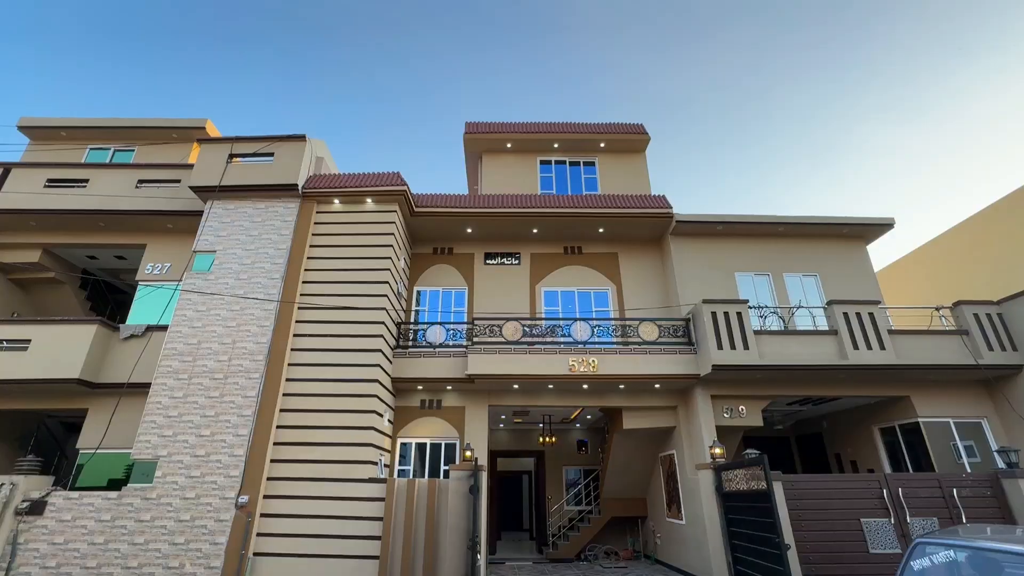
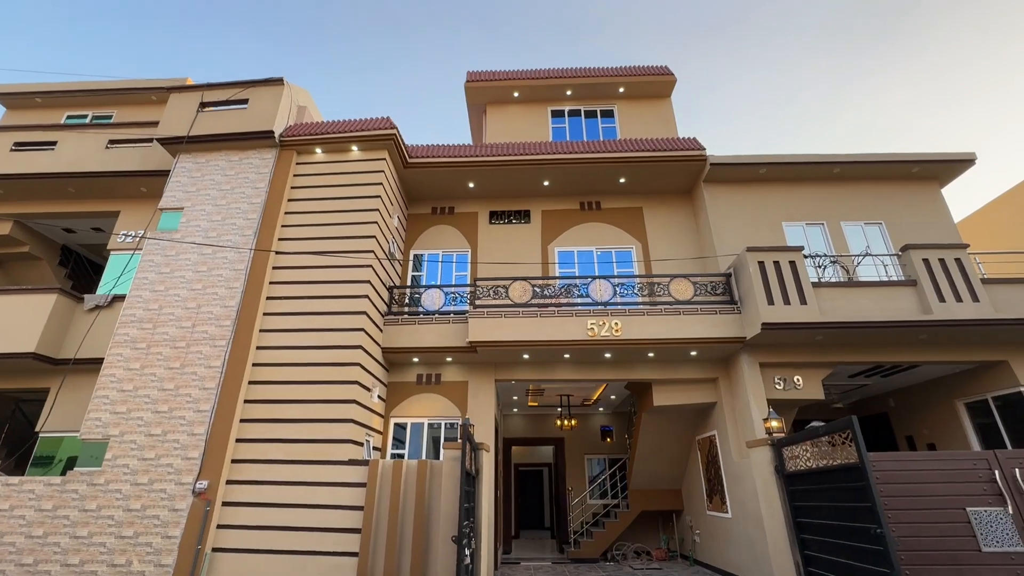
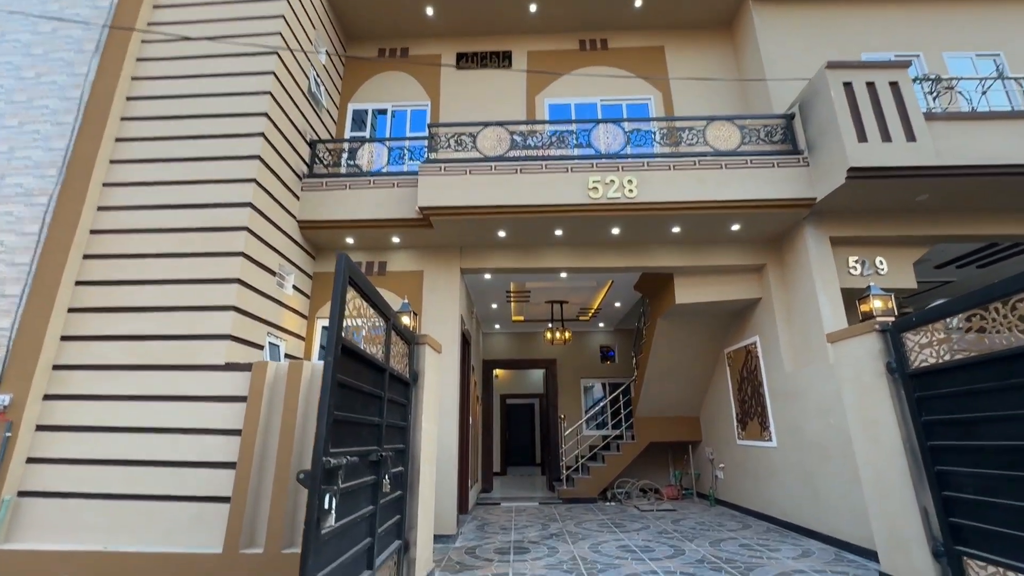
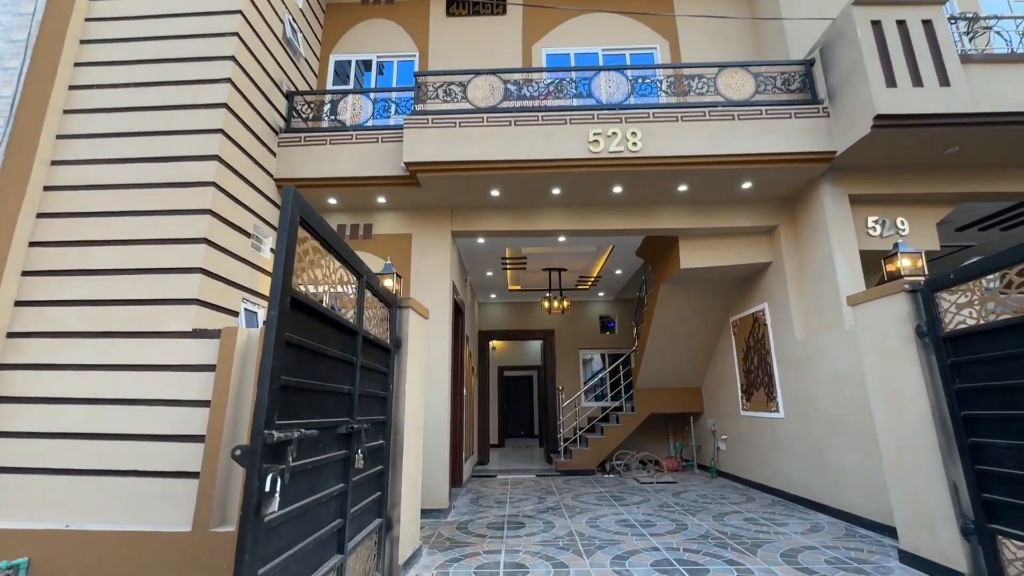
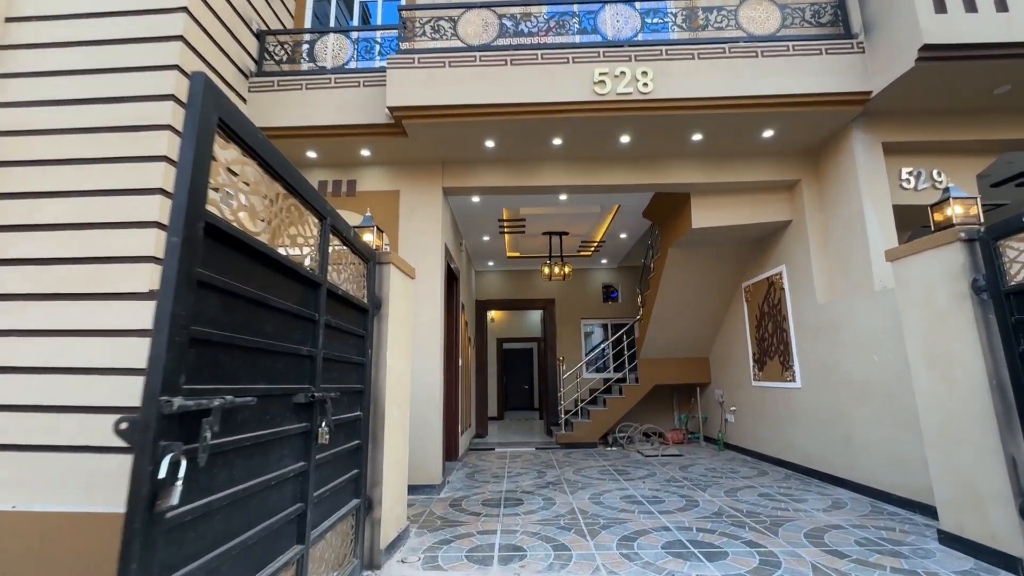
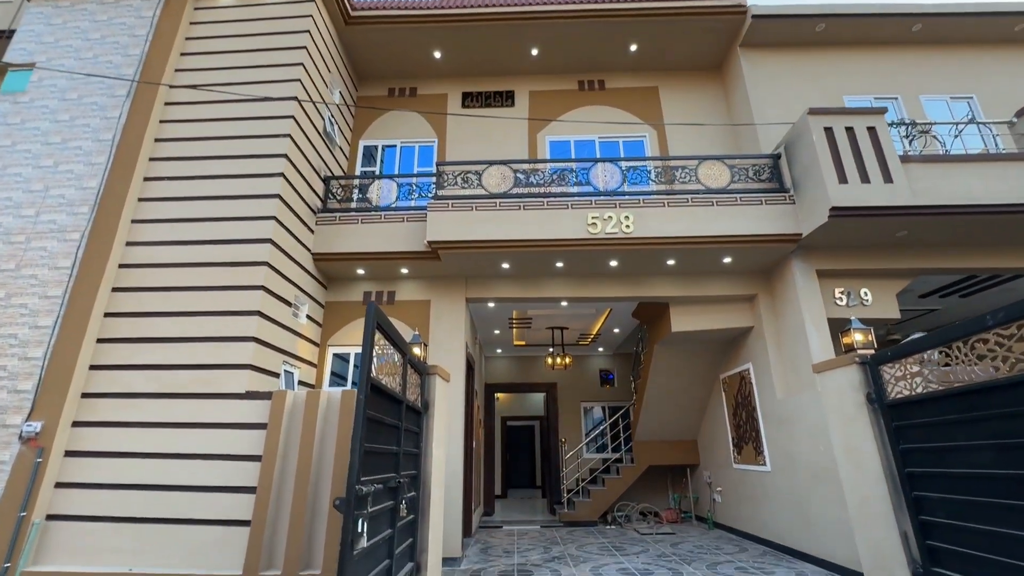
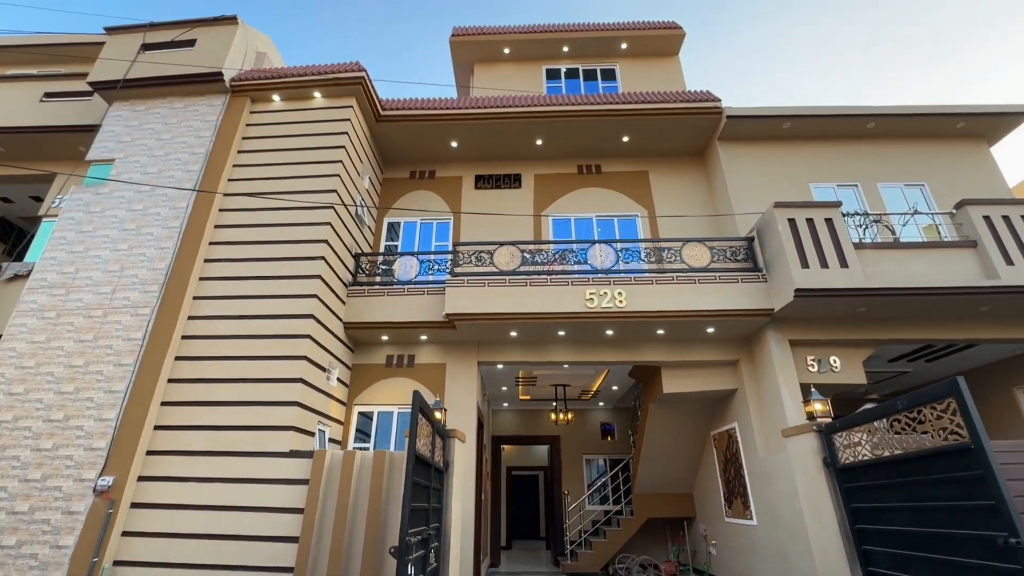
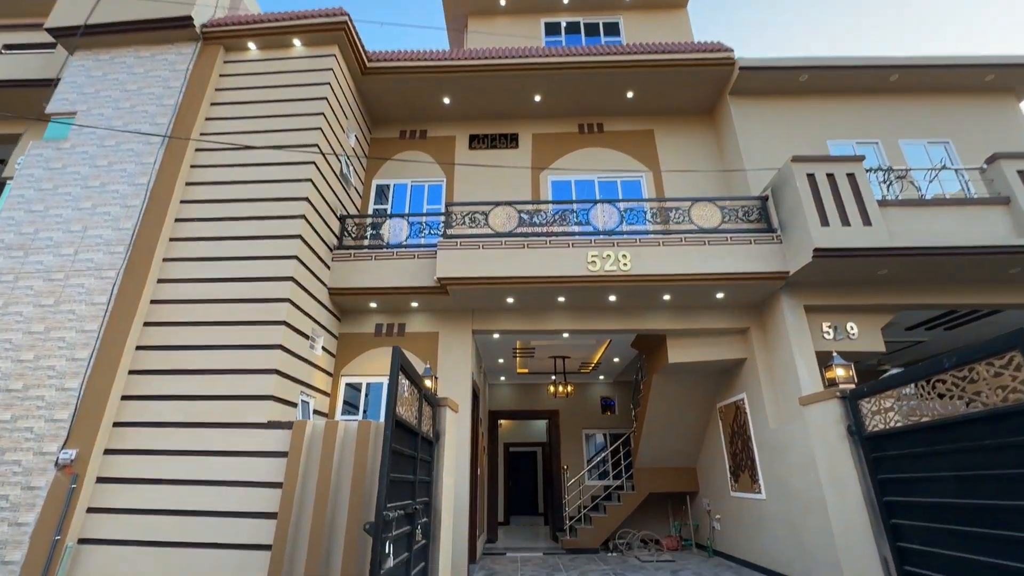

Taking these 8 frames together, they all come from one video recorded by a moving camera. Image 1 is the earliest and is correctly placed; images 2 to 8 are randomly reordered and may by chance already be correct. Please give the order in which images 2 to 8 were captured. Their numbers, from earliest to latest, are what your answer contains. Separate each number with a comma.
2, 7, 8, 6, 3, 4, 5
